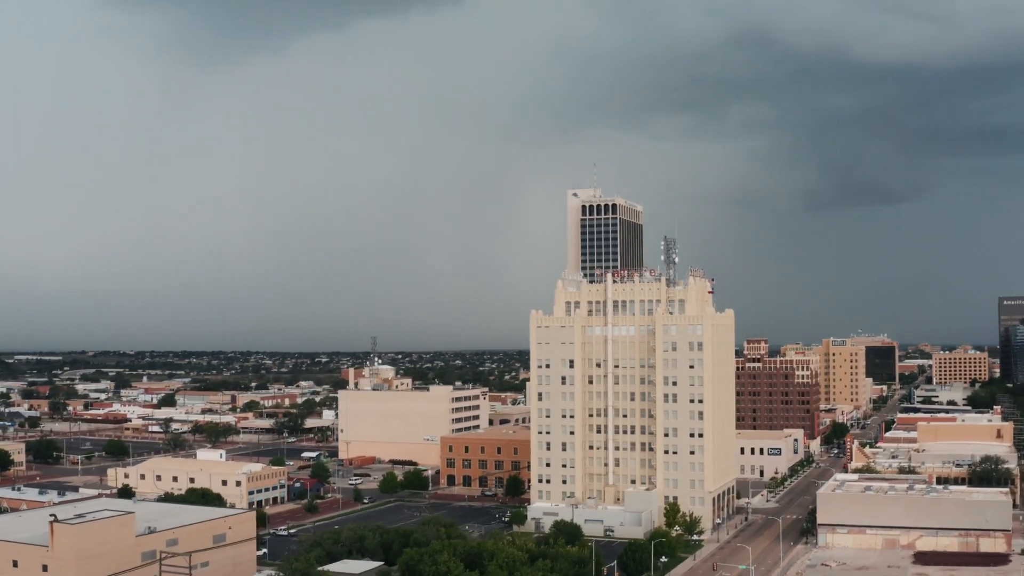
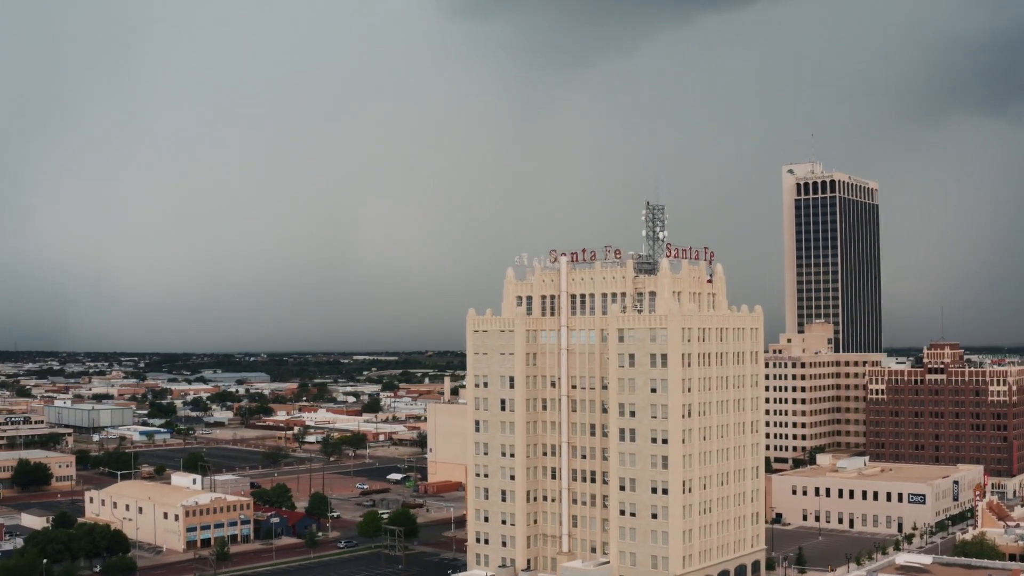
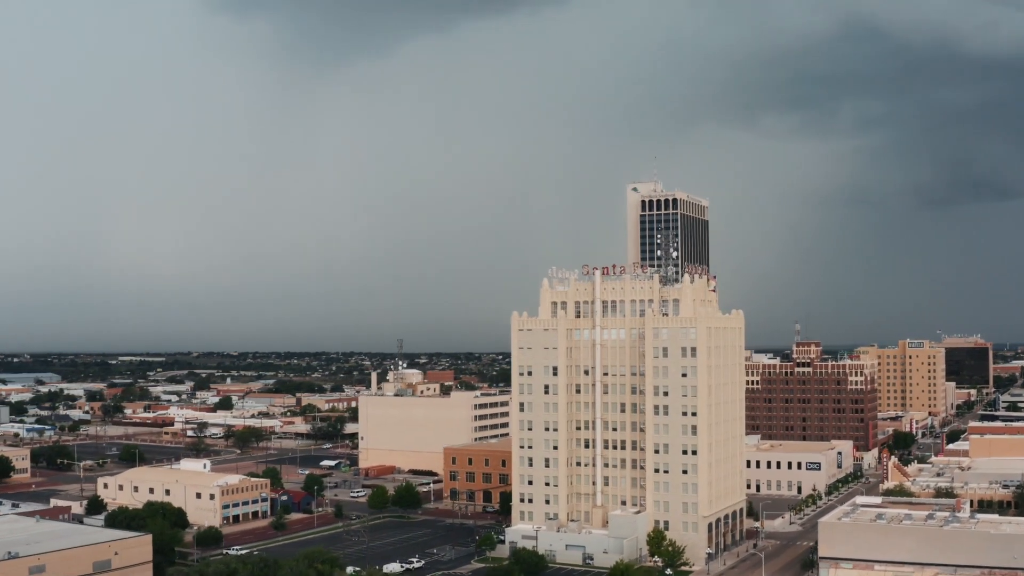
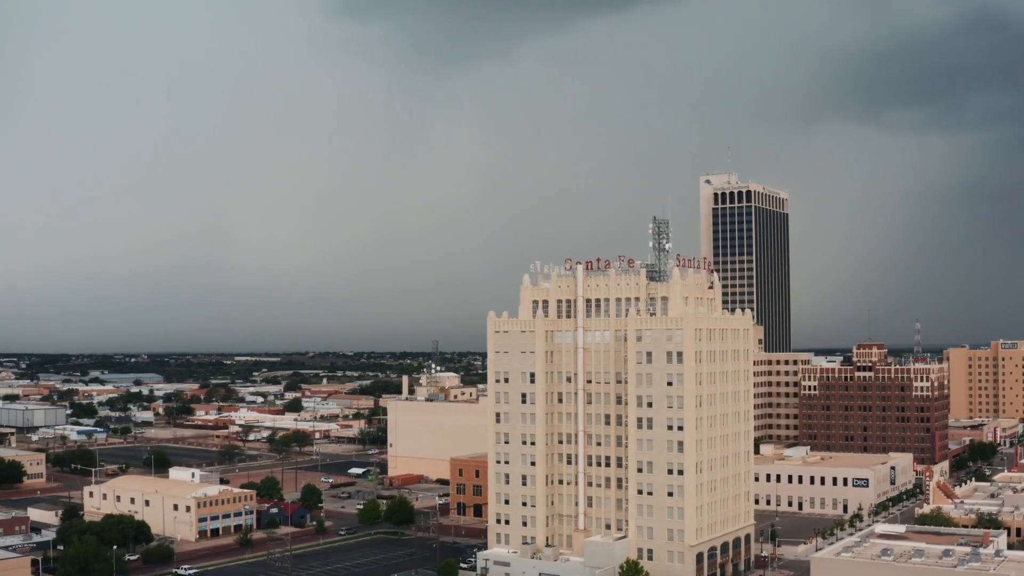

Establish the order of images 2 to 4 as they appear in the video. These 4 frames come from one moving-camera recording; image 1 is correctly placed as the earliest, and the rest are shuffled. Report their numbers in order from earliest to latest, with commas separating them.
3, 4, 2
